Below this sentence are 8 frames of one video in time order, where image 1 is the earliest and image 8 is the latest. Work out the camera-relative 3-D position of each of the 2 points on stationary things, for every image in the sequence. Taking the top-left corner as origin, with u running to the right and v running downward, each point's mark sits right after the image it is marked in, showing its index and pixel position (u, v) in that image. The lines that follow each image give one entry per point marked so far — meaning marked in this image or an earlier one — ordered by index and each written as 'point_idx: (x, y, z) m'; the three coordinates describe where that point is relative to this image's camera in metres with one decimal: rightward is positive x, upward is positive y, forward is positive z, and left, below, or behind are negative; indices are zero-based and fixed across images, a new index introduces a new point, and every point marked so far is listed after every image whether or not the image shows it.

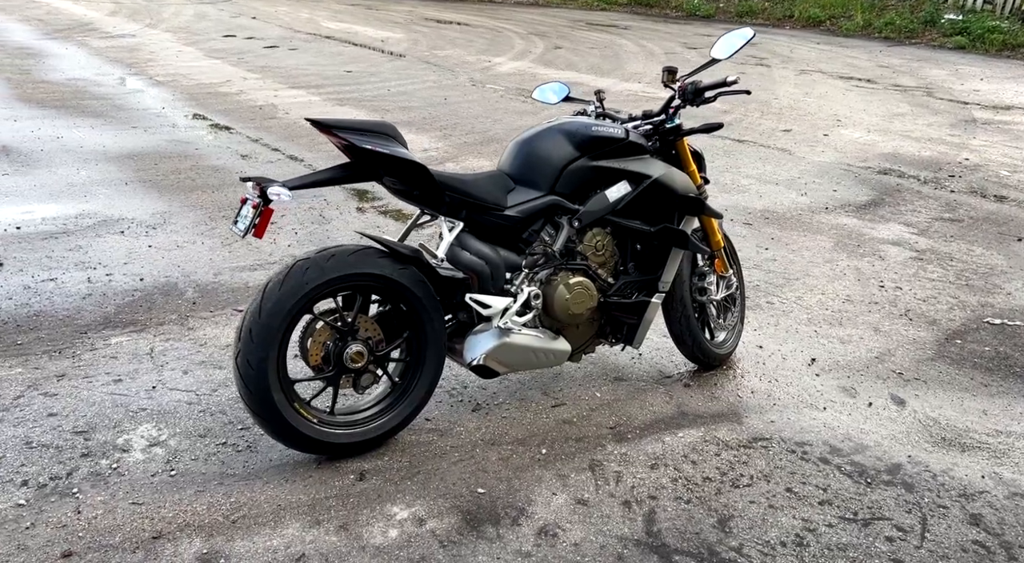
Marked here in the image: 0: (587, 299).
0: (+0.4, -0.1, +5.1) m
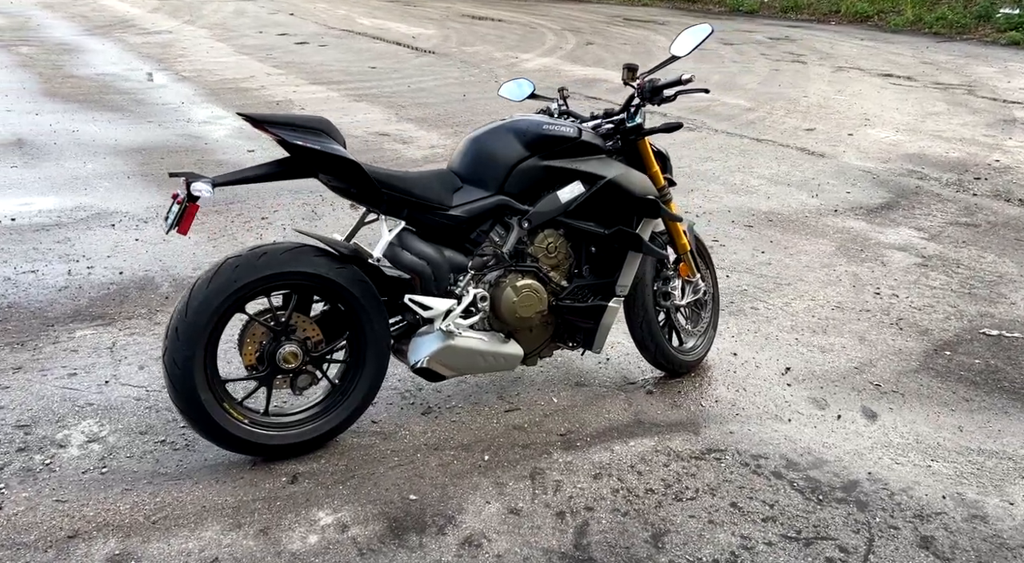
0: (+0.1, -0.1, +4.9) m
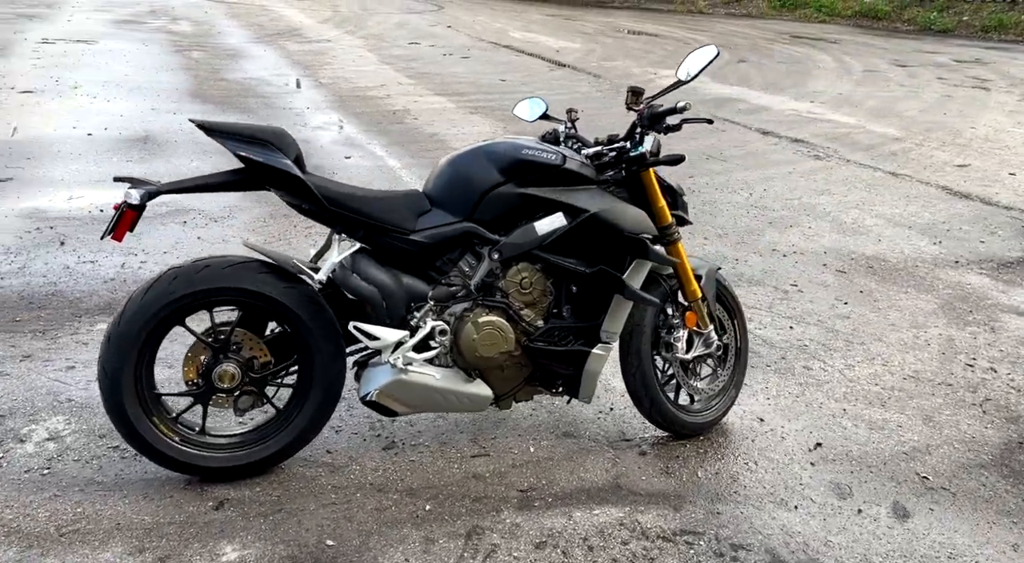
0: (0.0, -0.2, +4.4) m
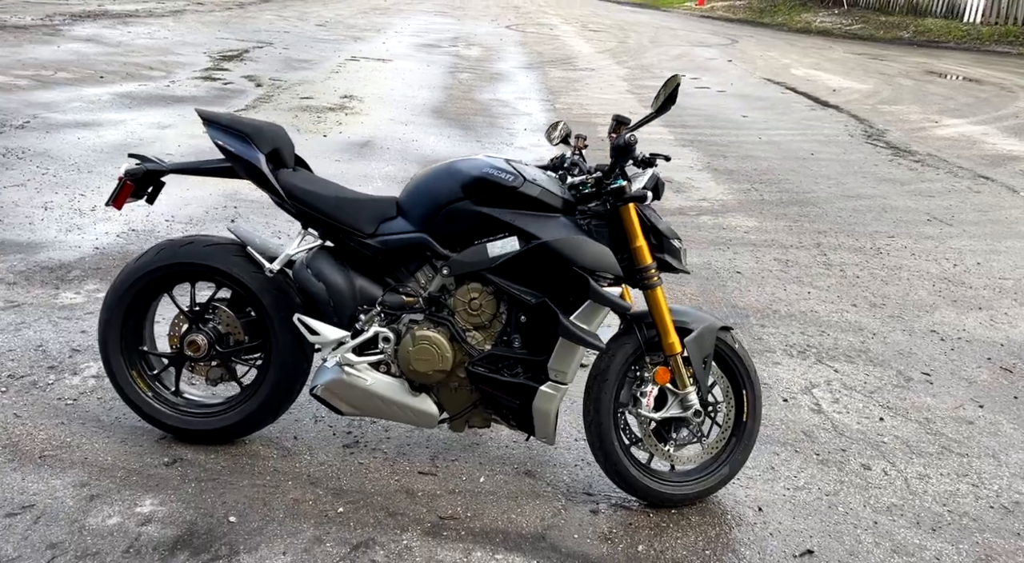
0: (-0.3, -0.3, +4.3) m
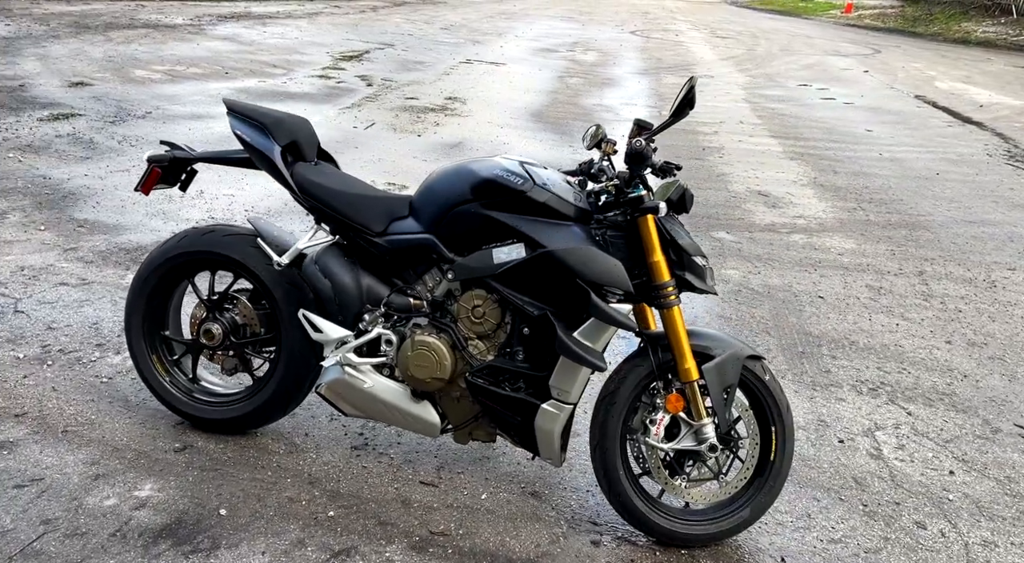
0: (-0.3, -0.3, +4.1) m
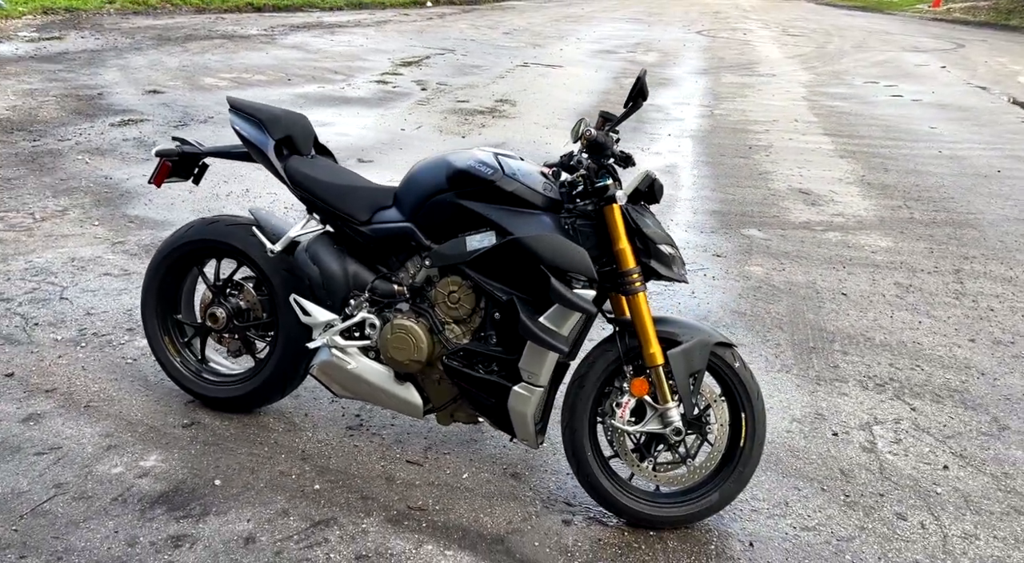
0: (-0.4, -0.3, +4.3) m
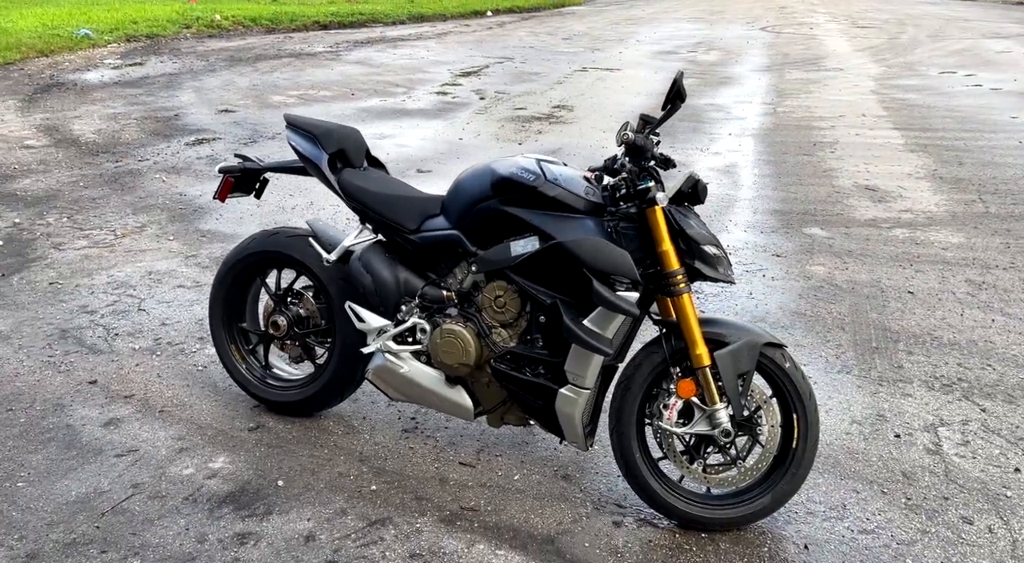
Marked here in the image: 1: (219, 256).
0: (-0.2, -0.3, +4.4) m
1: (-1.7, +0.1, +6.5) m
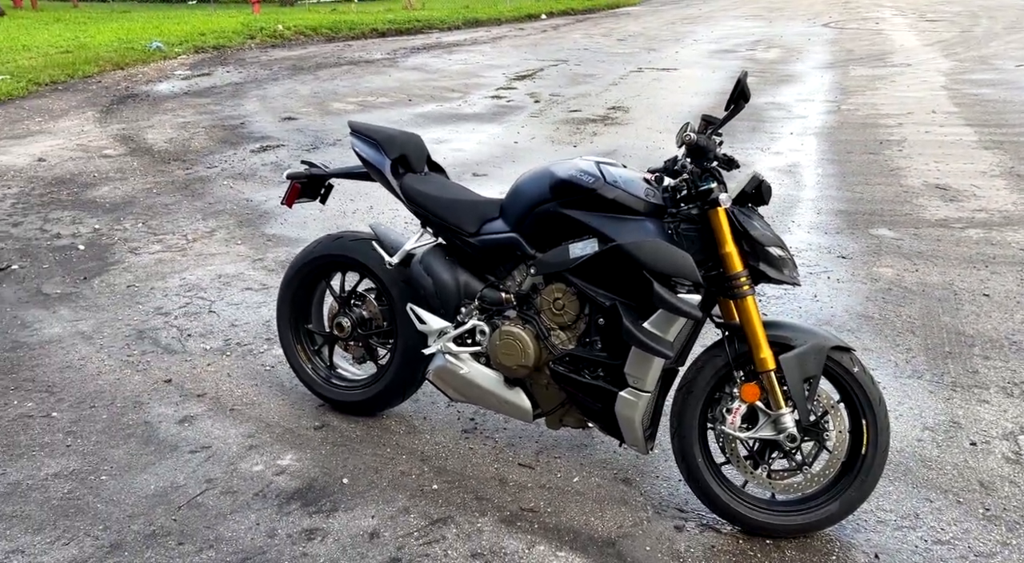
0: (0.0, -0.3, +4.5) m
1: (-1.3, +0.1, +6.6) m
